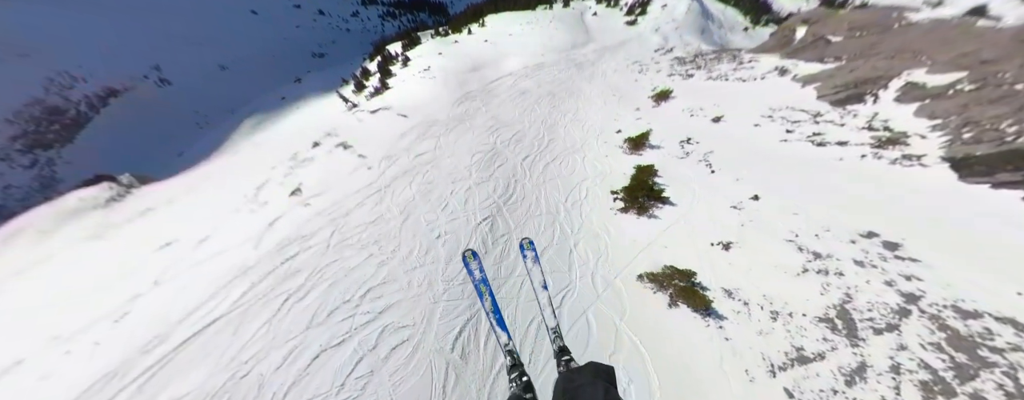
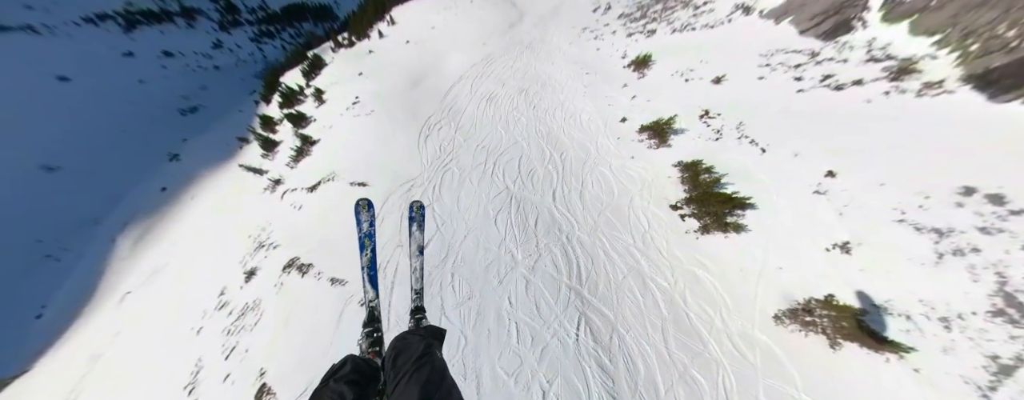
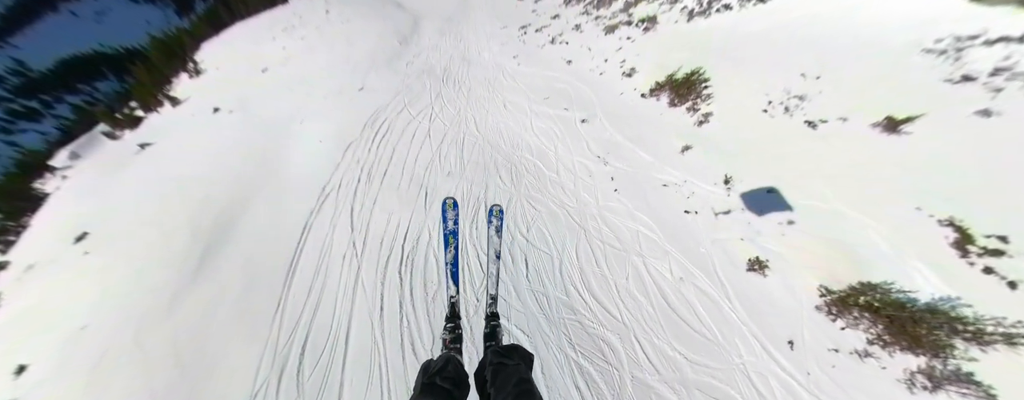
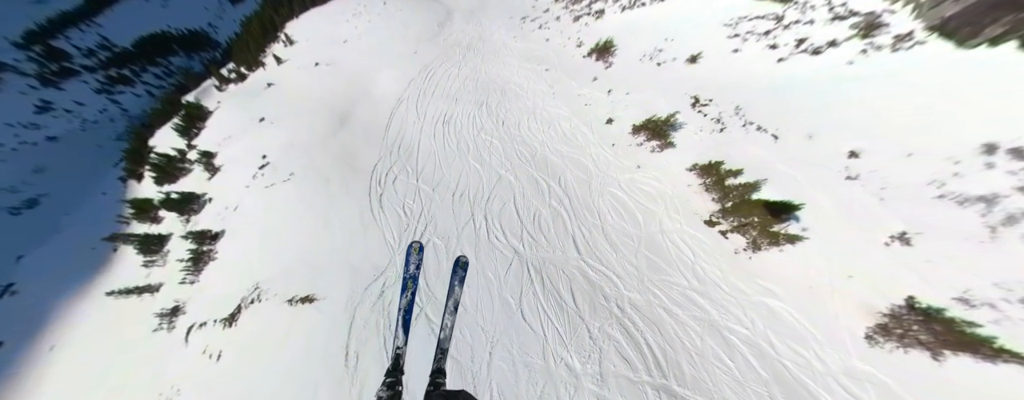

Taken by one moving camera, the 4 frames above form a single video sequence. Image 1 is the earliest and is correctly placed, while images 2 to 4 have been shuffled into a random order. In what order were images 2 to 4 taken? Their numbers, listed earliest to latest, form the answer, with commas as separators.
2, 4, 3
